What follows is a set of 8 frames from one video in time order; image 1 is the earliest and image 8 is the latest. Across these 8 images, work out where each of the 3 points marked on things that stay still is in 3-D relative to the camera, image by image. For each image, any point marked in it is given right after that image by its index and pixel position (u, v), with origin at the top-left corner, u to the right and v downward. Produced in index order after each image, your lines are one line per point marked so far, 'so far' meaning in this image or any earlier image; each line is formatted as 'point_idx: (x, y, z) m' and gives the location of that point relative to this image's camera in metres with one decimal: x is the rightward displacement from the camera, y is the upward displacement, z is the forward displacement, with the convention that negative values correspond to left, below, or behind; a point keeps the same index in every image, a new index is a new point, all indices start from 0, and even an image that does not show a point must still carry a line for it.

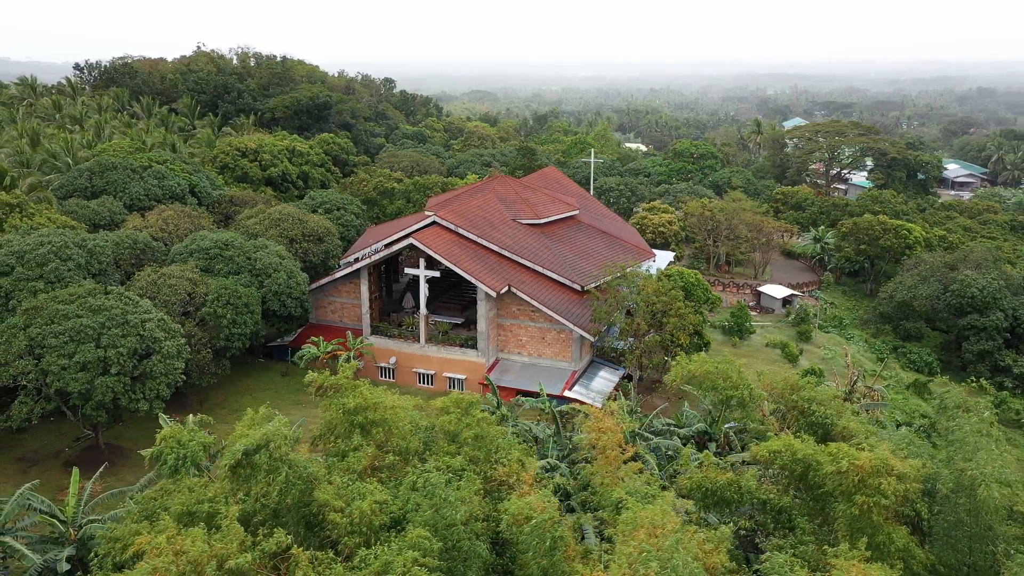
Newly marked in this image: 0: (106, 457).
0: (-8.0, -3.3, +15.9) m
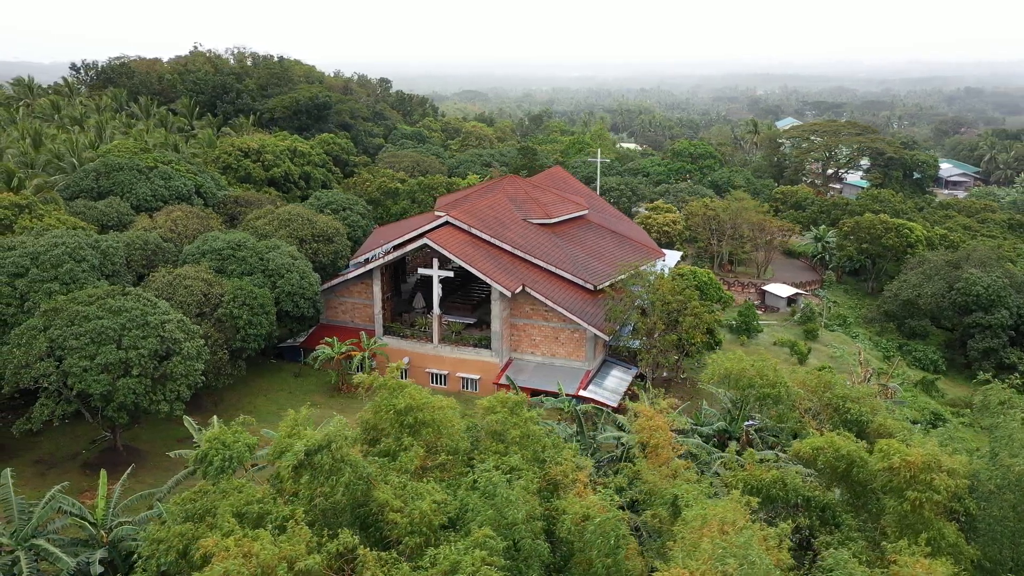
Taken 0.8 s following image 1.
0: (-7.6, -3.4, +15.8) m
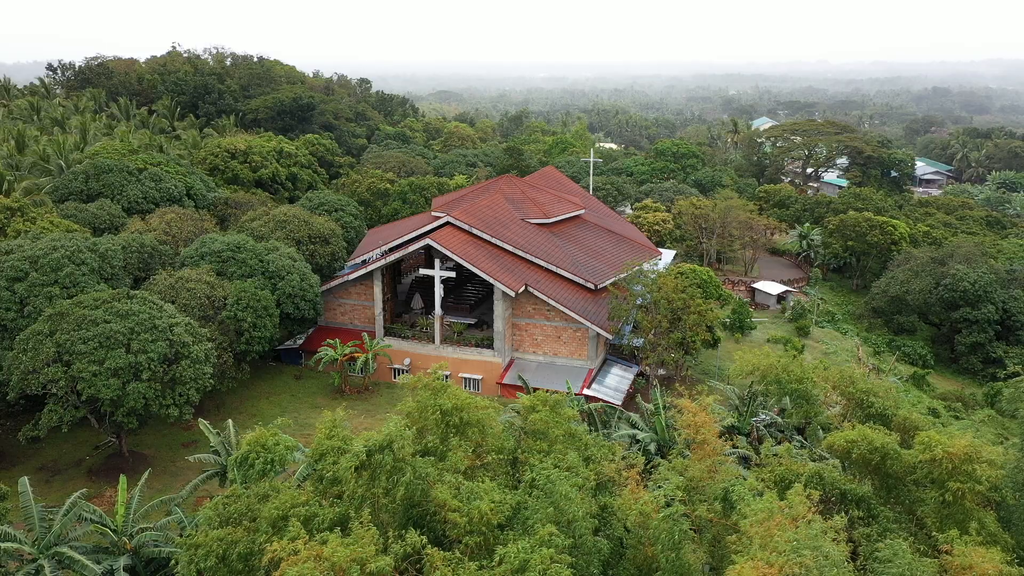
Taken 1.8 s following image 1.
0: (-7.4, -3.4, +15.6) m
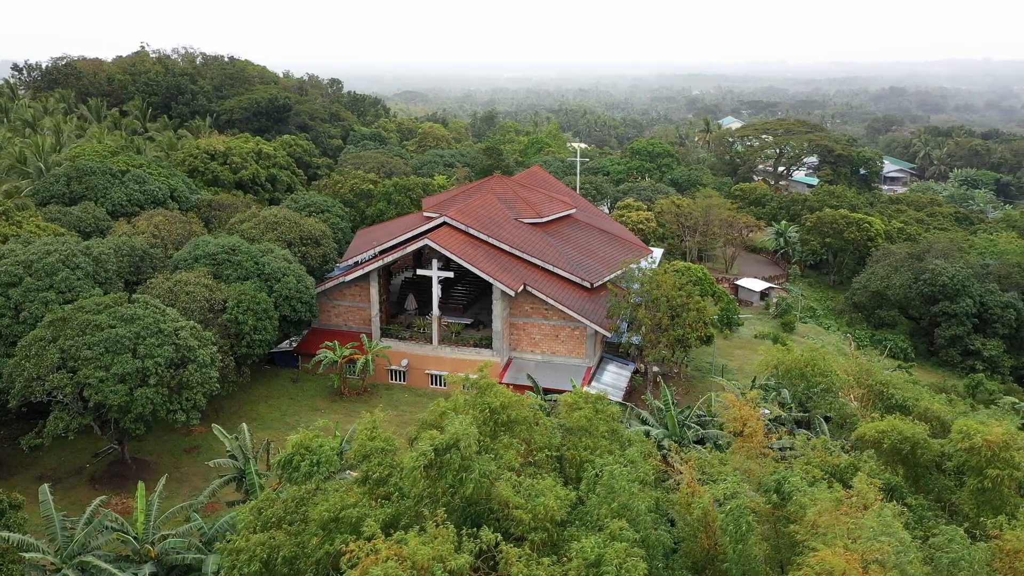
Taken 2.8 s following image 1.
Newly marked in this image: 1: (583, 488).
0: (-7.2, -3.5, +15.3) m
1: (+0.7, -1.9, +7.6) m
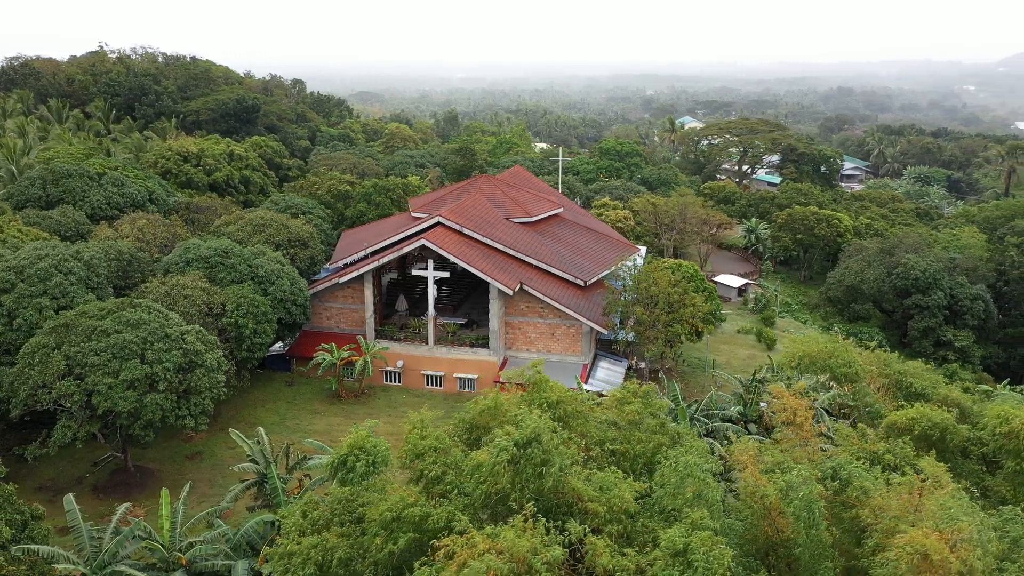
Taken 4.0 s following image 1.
0: (-7.0, -3.6, +15.0) m
1: (+1.3, -1.8, +7.8) m
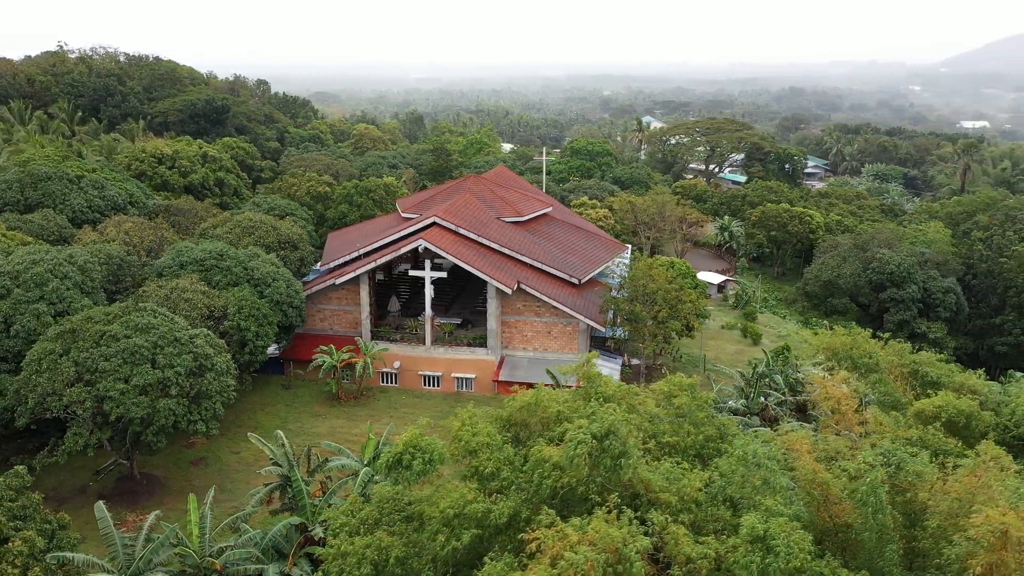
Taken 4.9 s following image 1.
0: (-6.7, -3.7, +14.7) m
1: (+1.9, -1.8, +7.9) m
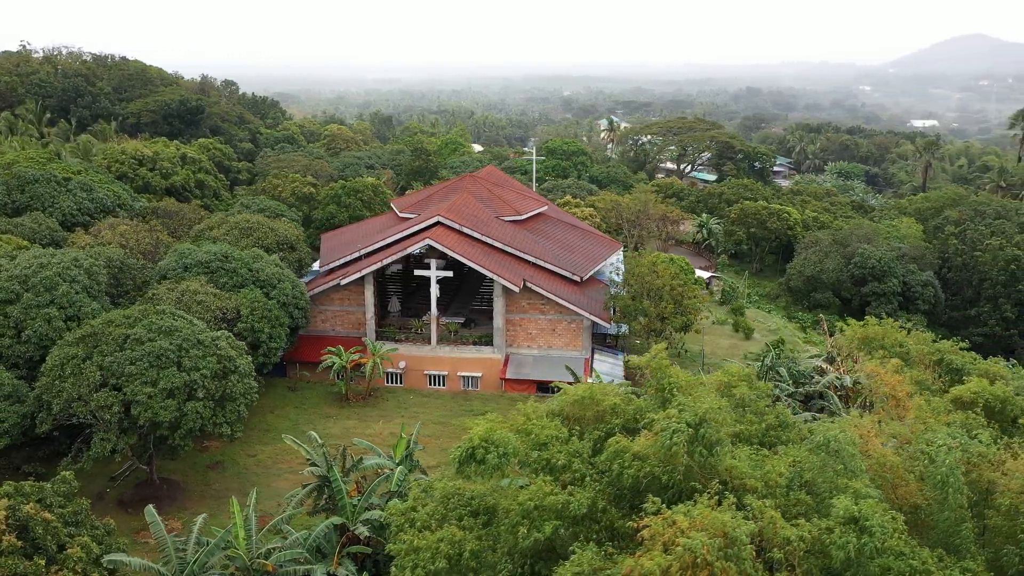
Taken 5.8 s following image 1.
0: (-6.2, -3.7, +14.5) m
1: (+2.7, -1.7, +8.2) m
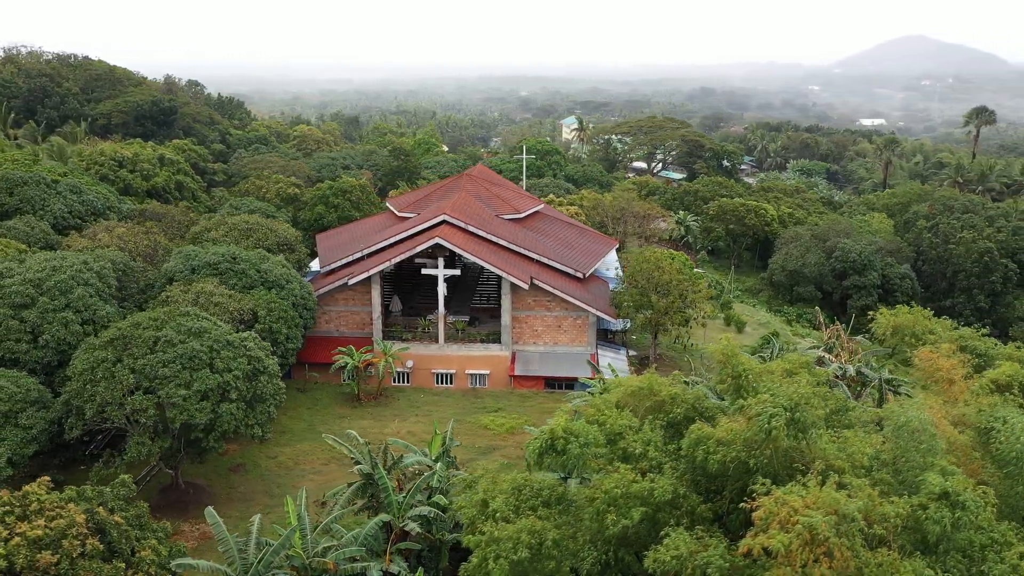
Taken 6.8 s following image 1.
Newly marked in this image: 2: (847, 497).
0: (-5.7, -3.7, +14.4) m
1: (+3.6, -1.6, +8.5) m
2: (+2.7, -1.8, +6.8) m
